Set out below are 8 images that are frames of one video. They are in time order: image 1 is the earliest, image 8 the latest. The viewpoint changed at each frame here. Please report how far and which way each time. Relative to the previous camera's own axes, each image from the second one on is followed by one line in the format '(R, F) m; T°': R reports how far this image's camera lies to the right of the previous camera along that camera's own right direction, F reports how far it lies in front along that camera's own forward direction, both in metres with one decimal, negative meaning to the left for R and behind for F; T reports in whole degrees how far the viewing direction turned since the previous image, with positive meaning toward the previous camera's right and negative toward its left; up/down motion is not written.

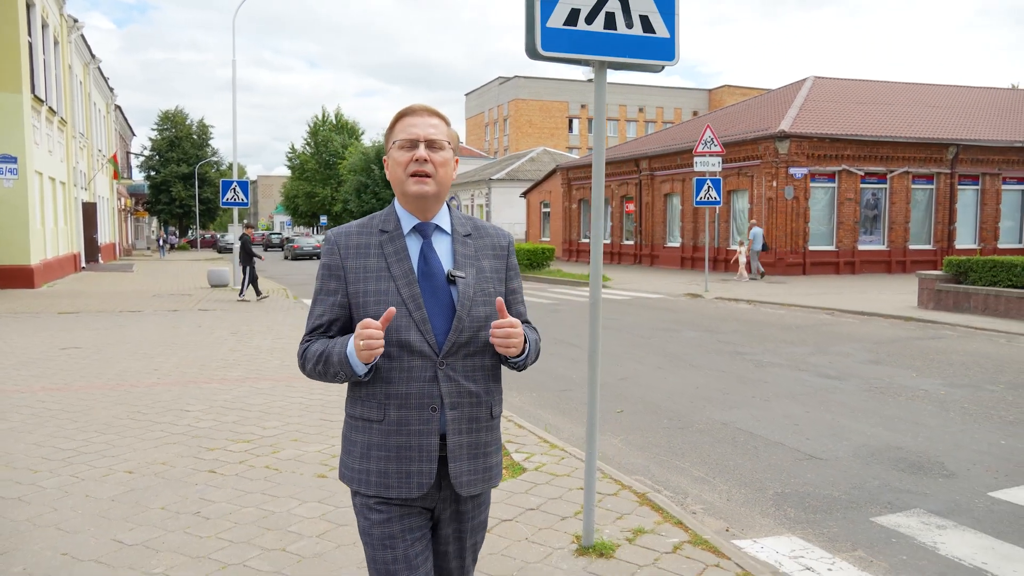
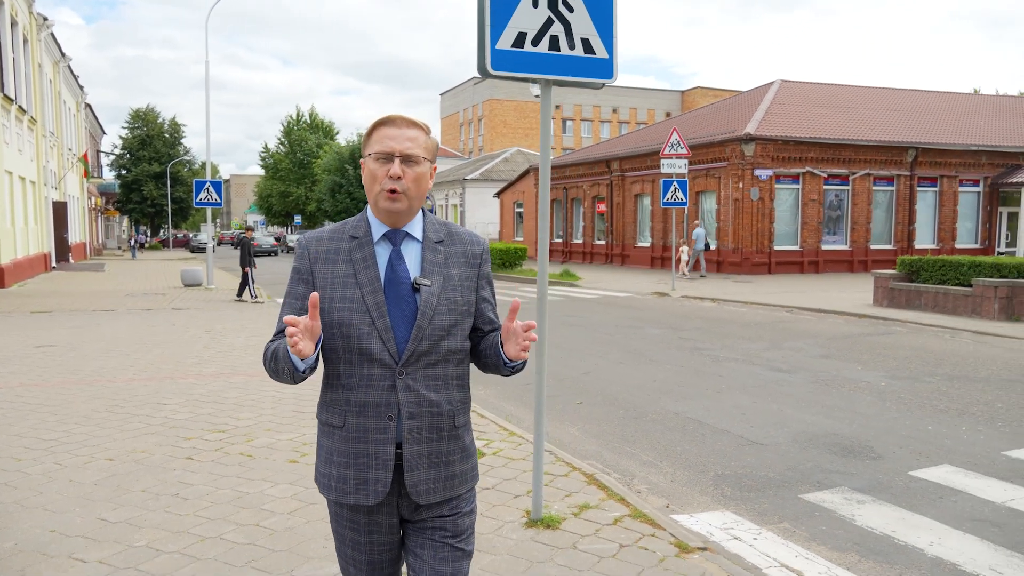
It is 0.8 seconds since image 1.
(+0.1, -0.4) m; +2°
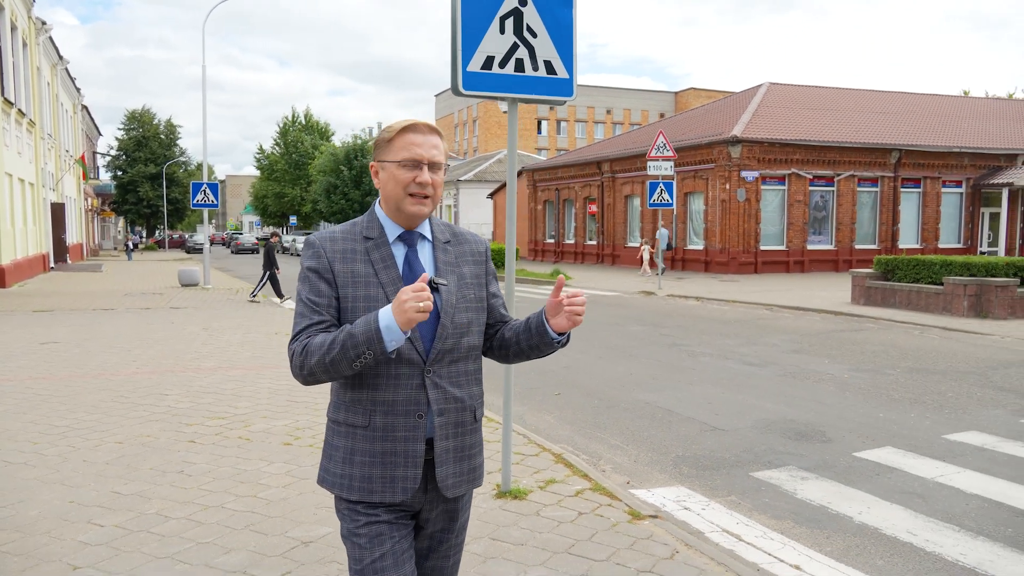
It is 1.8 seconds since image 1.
(+0.1, -0.5) m; 0°
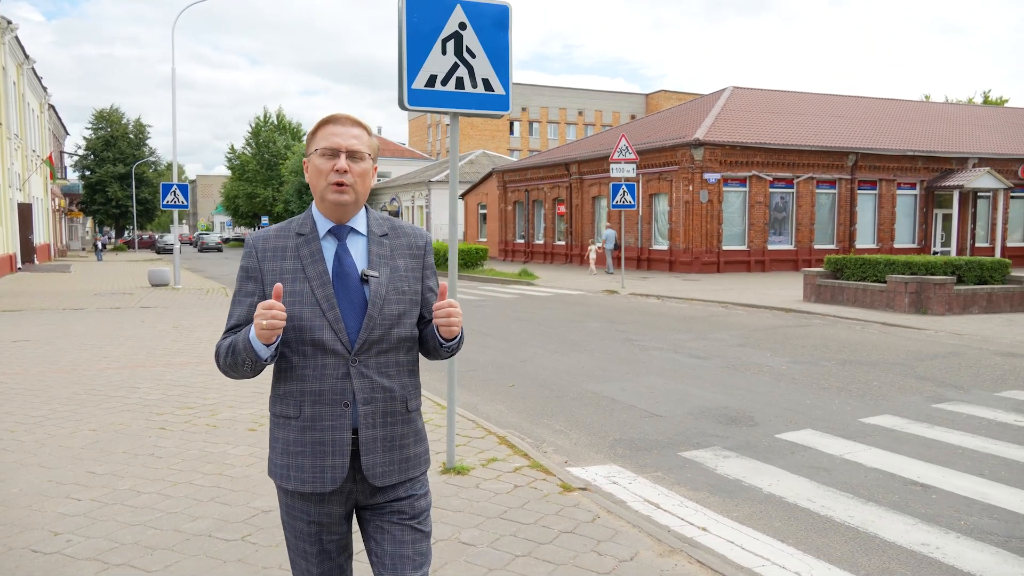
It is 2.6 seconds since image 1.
(+0.2, -0.5) m; +2°
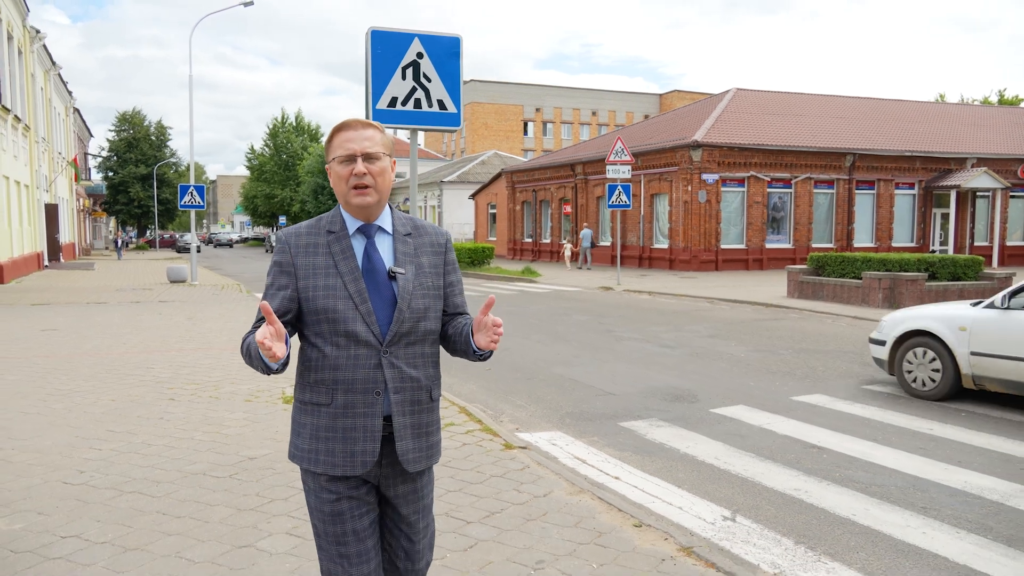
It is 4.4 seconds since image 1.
(+0.5, -0.9) m; -1°
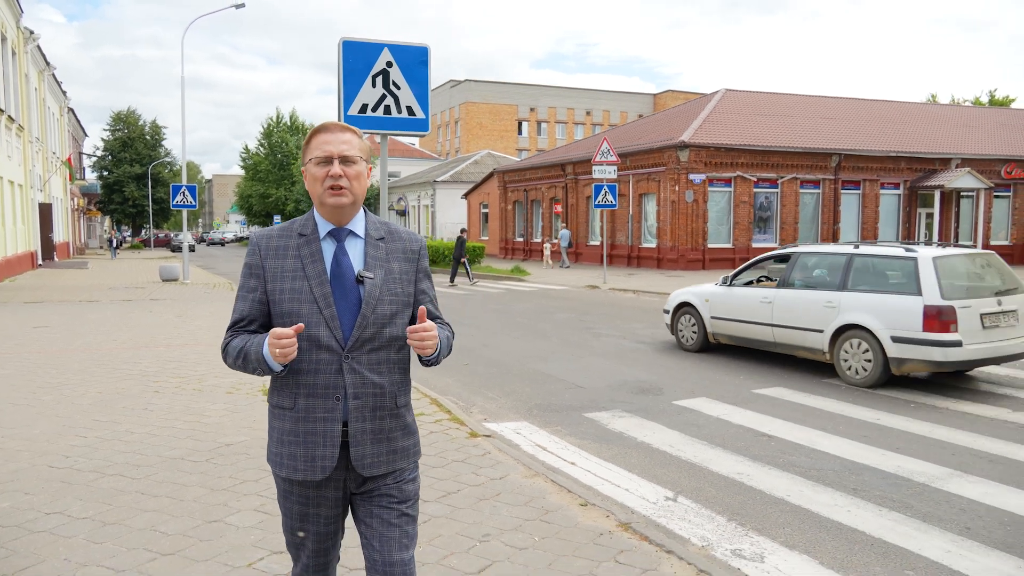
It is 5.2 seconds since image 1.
(+0.3, -0.3) m; 0°
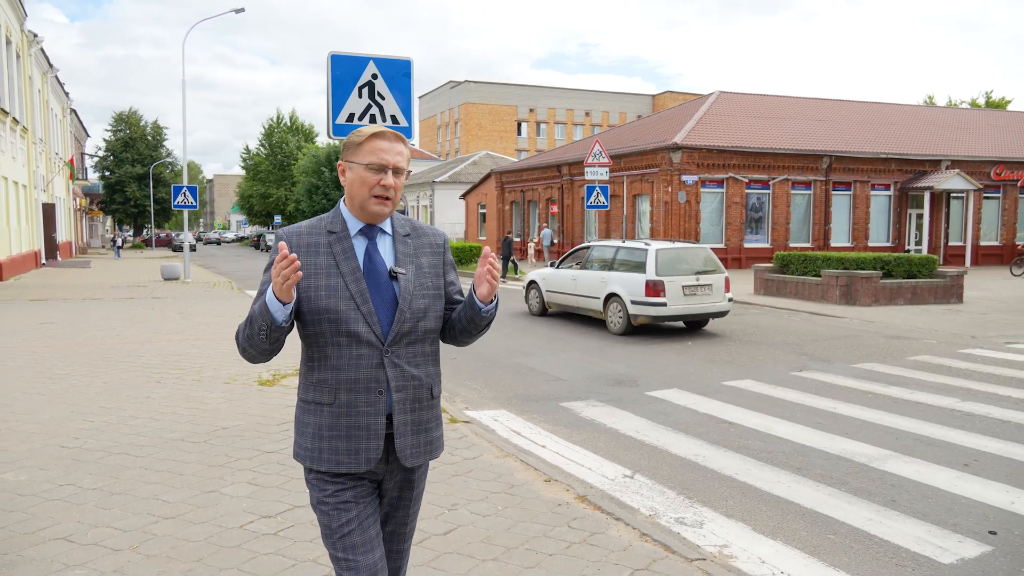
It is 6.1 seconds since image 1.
(+0.2, -0.5) m; 0°
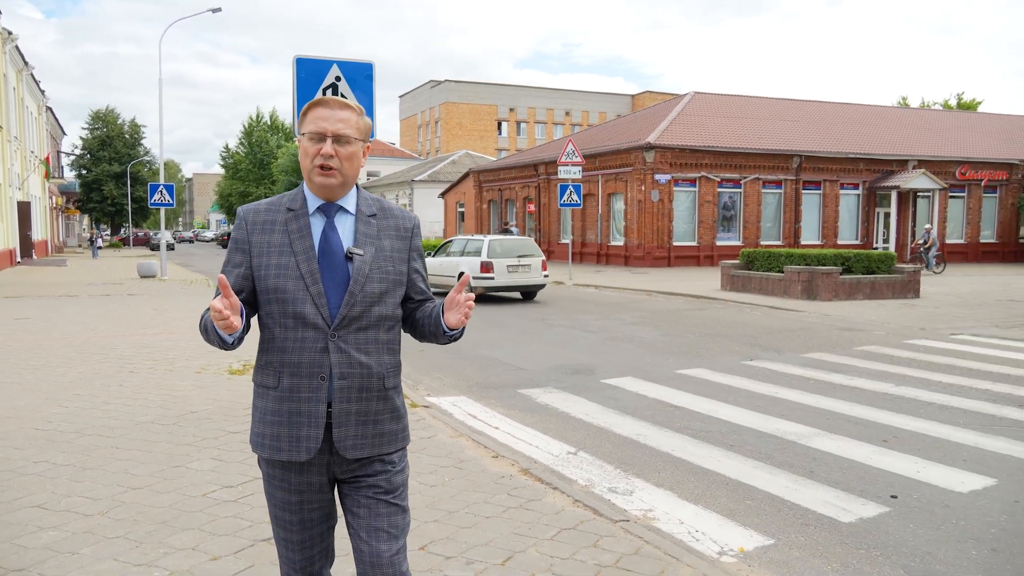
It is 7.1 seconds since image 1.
(+0.2, -0.4) m; +1°
